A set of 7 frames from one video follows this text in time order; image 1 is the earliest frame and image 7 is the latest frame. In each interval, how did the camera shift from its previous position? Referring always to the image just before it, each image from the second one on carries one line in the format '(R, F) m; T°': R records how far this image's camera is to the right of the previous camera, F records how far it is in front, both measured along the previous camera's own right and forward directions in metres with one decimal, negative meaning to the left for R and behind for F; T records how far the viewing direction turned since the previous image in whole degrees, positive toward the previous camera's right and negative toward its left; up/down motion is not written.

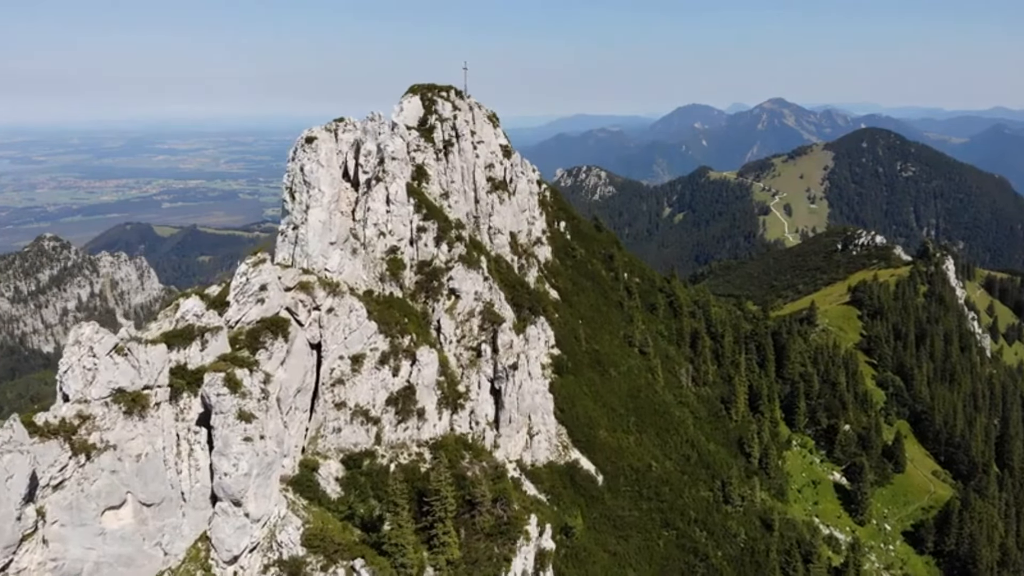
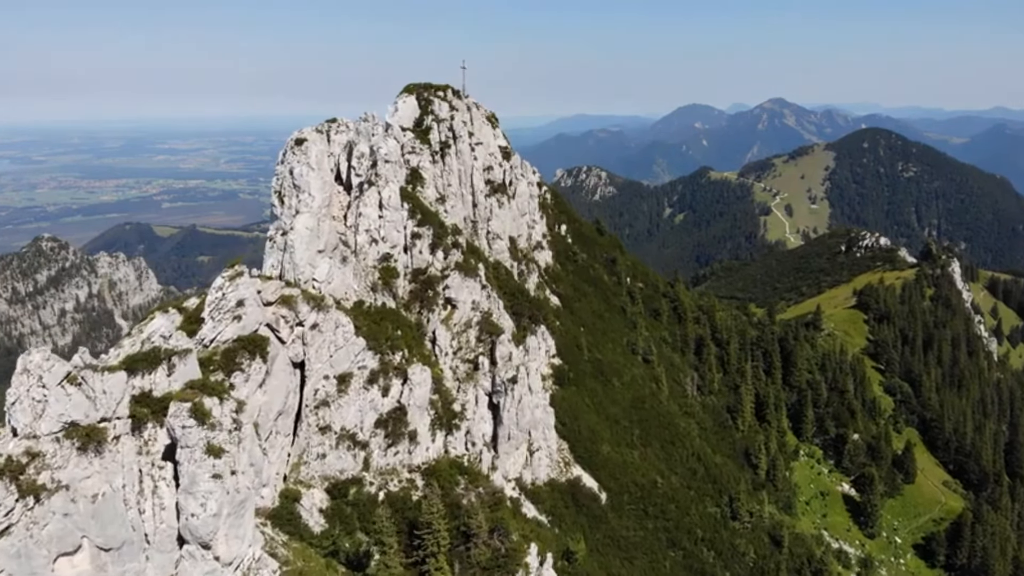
(+0.1, +4.0) m; 0°
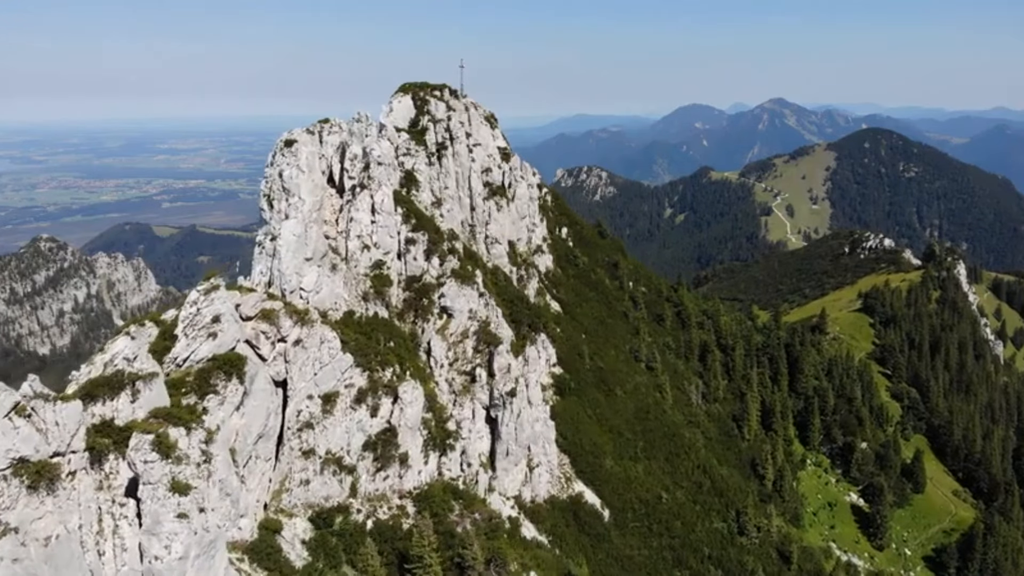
(+0.2, +3.6) m; 0°
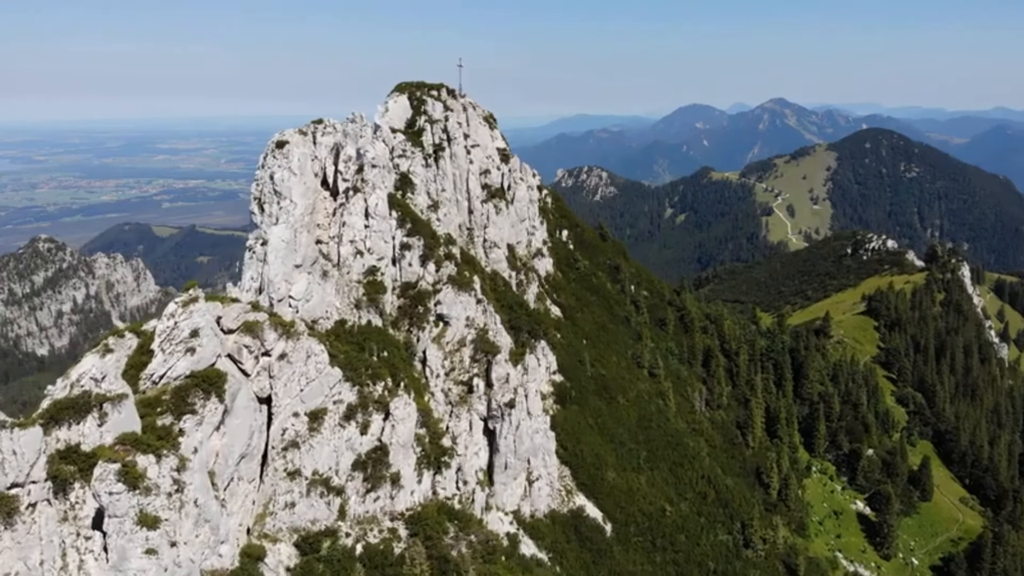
(+0.2, +2.7) m; 0°
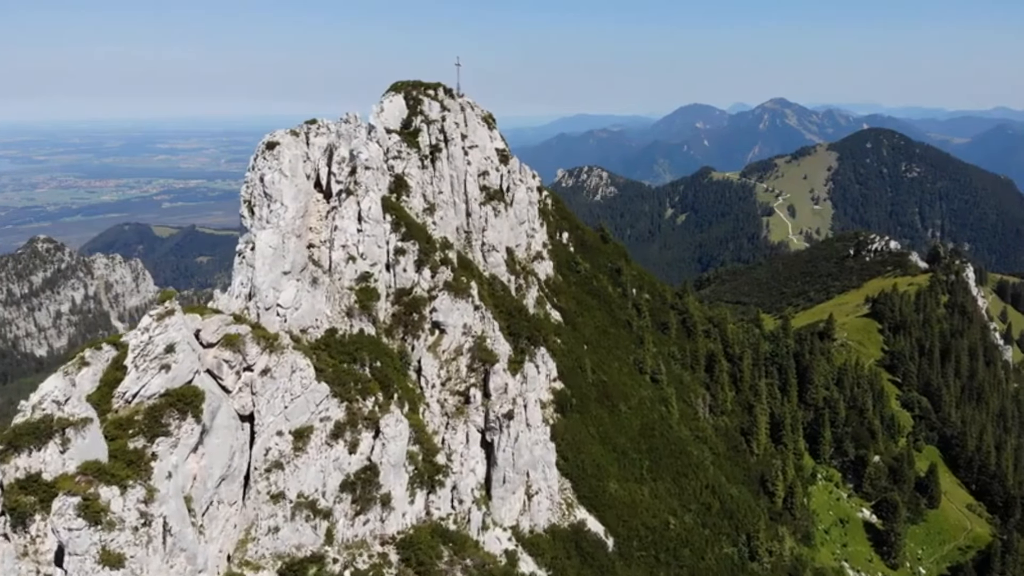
(+0.2, +2.7) m; 0°
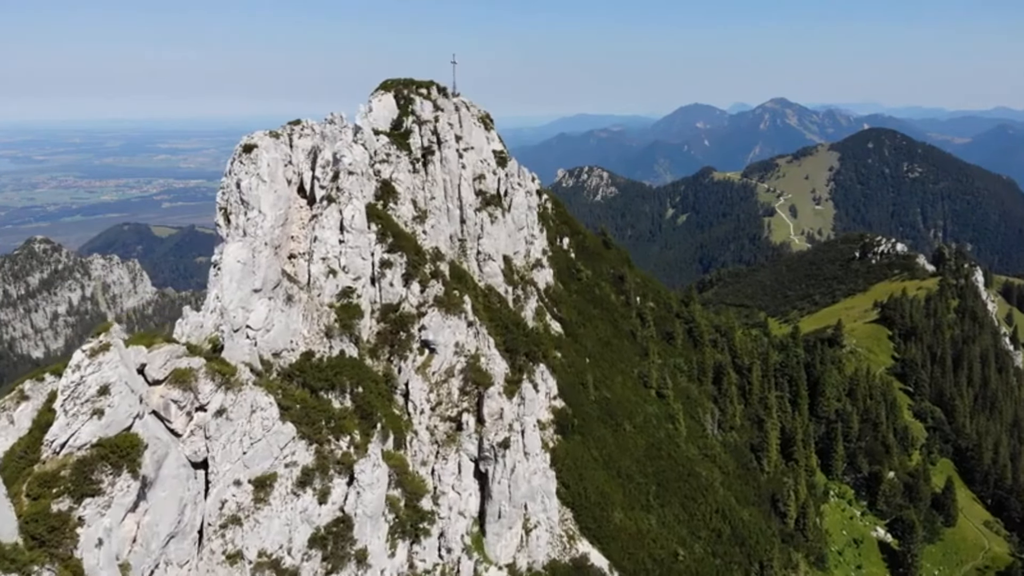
(+0.4, +5.8) m; 0°
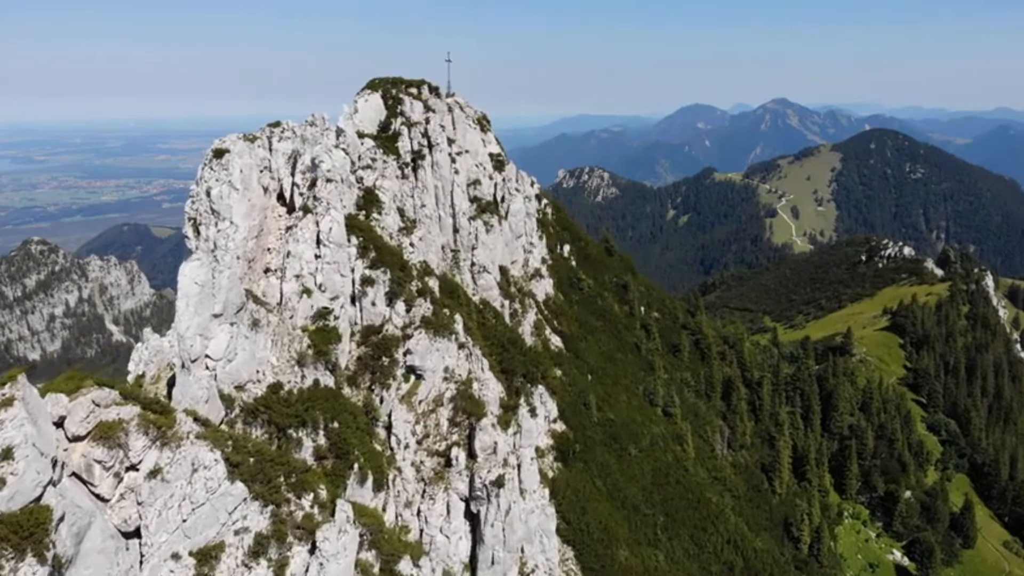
(+0.5, +6.0) m; 0°
